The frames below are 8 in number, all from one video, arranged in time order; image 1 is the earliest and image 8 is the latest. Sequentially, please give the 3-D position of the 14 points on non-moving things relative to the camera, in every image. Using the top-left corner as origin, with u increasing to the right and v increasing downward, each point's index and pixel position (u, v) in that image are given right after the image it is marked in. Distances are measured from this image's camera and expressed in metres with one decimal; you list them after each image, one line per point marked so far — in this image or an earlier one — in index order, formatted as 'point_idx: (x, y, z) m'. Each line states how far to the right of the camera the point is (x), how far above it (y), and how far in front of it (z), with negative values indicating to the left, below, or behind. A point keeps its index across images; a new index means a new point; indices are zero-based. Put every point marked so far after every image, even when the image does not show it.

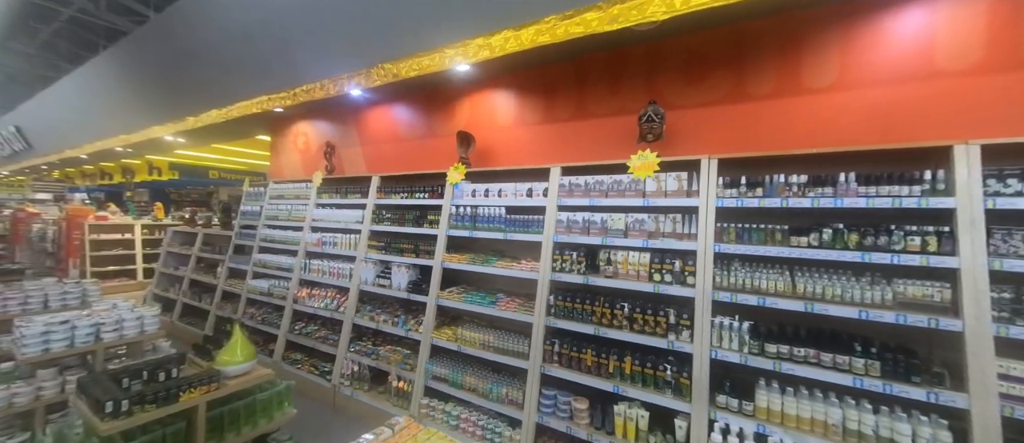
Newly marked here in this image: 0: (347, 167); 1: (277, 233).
0: (-1.9, +0.6, +4.1) m
1: (-2.8, -0.2, +4.2) m
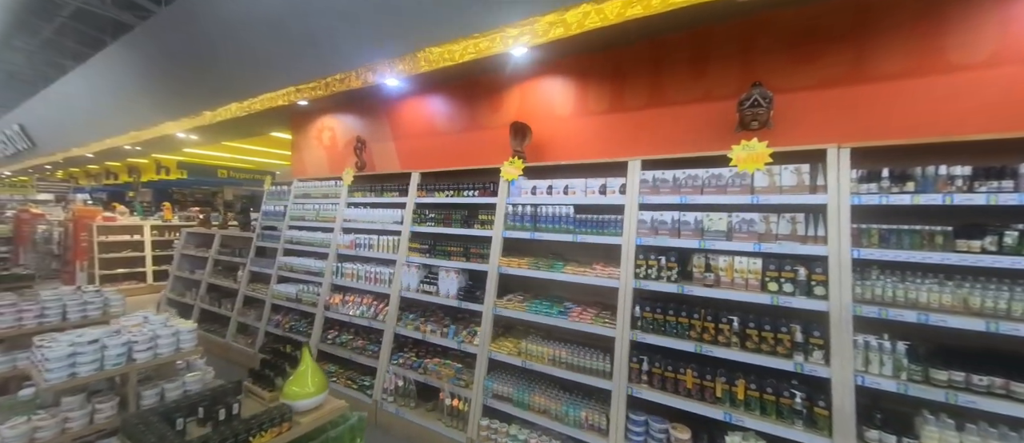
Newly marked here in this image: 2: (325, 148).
0: (-1.5, +0.6, +3.9) m
1: (-2.3, -0.2, +3.9) m
2: (-2.3, +0.9, +4.4) m
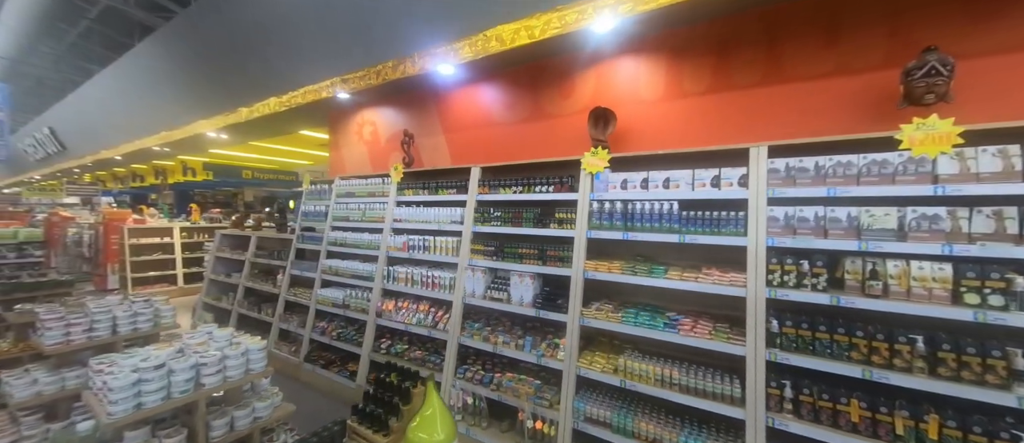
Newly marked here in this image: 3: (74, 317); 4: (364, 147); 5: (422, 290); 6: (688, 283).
0: (-0.9, +0.6, +3.6) m
1: (-1.7, -0.2, +3.7) m
2: (-1.7, +0.9, +4.2) m
3: (-2.5, -0.5, +2.0) m
4: (-1.8, +0.9, +4.2) m
5: (-0.8, -0.6, +3.0) m
6: (+1.0, -0.3, +2.0) m
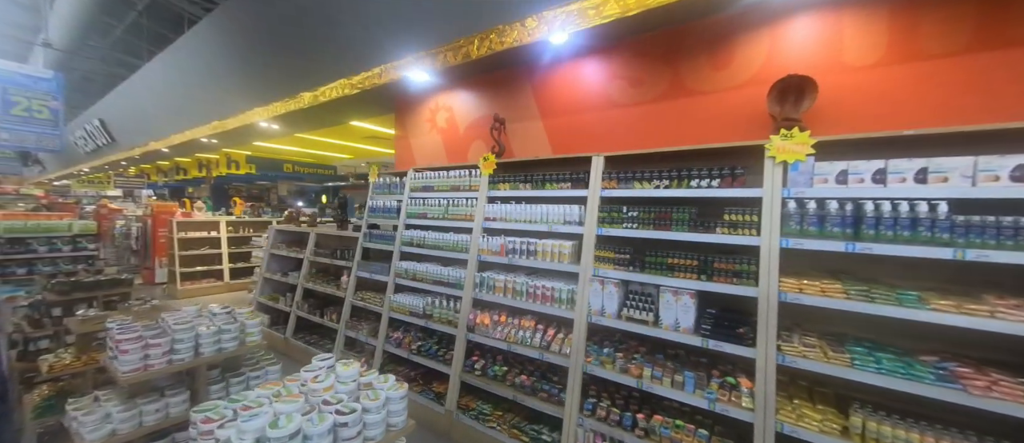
0: (+0.1, +0.6, +3.1) m
1: (-0.8, -0.1, +3.3) m
2: (-0.8, +0.9, +3.7) m
3: (-1.6, -0.5, +1.6) m
4: (-0.8, +0.9, +3.7) m
5: (+0.1, -0.6, +2.5) m
6: (+1.8, -0.4, +1.4) m
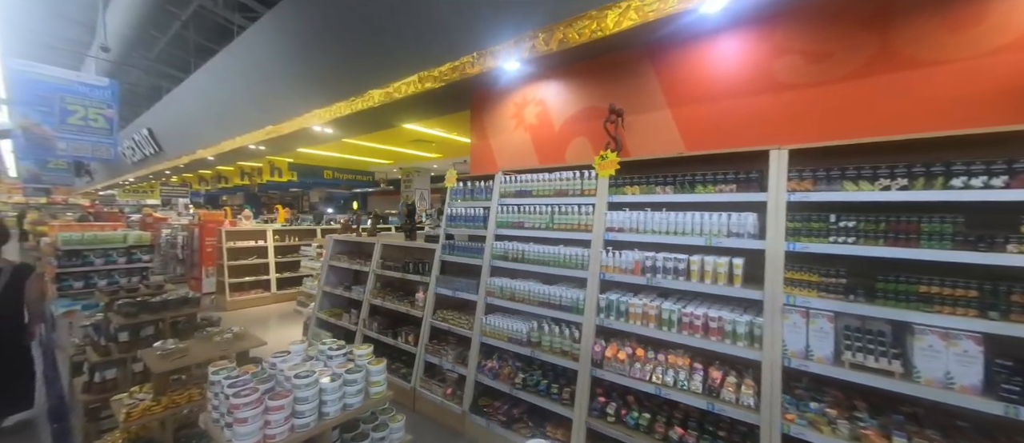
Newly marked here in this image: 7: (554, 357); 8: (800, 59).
0: (+0.9, +0.6, +2.6) m
1: (+0.1, -0.2, +2.8) m
2: (+0.1, +0.8, +3.3) m
3: (-0.8, -0.6, +1.2) m
4: (+0.1, +0.8, +3.3) m
5: (+1.0, -0.7, +2.0) m
6: (+2.6, -0.4, +0.8) m
7: (+0.3, -0.9, +2.5) m
8: (+1.7, +0.9, +2.0) m
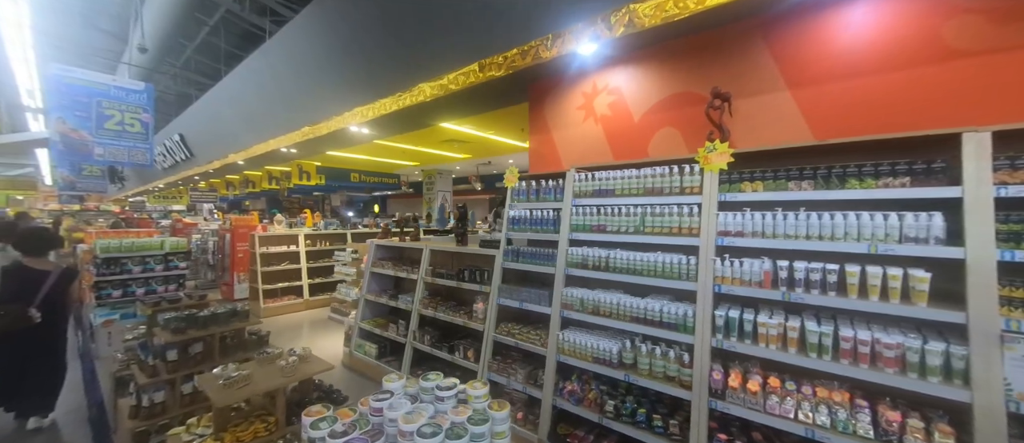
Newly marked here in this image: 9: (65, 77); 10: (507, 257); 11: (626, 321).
0: (+1.5, +0.6, +2.2) m
1: (+0.7, -0.2, +2.5) m
2: (+0.7, +0.8, +2.9) m
3: (-0.3, -0.6, +0.9) m
4: (+0.7, +0.8, +3.0) m
5: (+1.5, -0.7, +1.7) m
6: (+3.1, -0.4, +0.4) m
7: (+0.9, -1.0, +2.1) m
8: (+2.3, +0.9, +1.7) m
9: (-6.5, +2.1, +5.1) m
10: (0.0, -0.3, +3.0) m
11: (+0.8, -0.6, +2.3) m
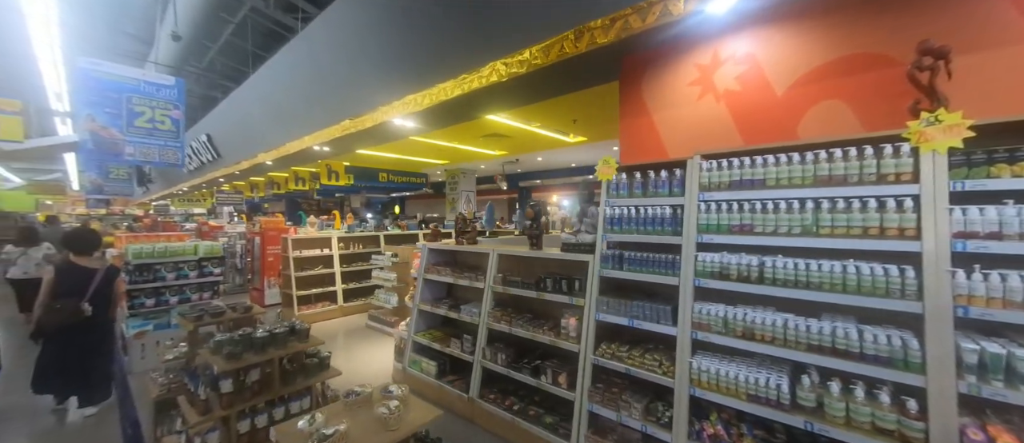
0: (+2.2, +0.6, +1.7) m
1: (+1.4, -0.2, +1.9) m
2: (+1.5, +0.8, +2.4) m
3: (+0.4, -0.6, +0.4) m
4: (+1.4, +0.8, +2.4) m
5: (+2.2, -0.7, +1.1) m
6: (+3.8, -0.4, -0.2) m
7: (+1.6, -1.0, +1.6) m
8: (+2.9, +1.0, +1.1) m
9: (-5.7, +2.0, +4.8) m
10: (+0.7, -0.3, +2.5) m
11: (+1.5, -0.6, +1.8) m
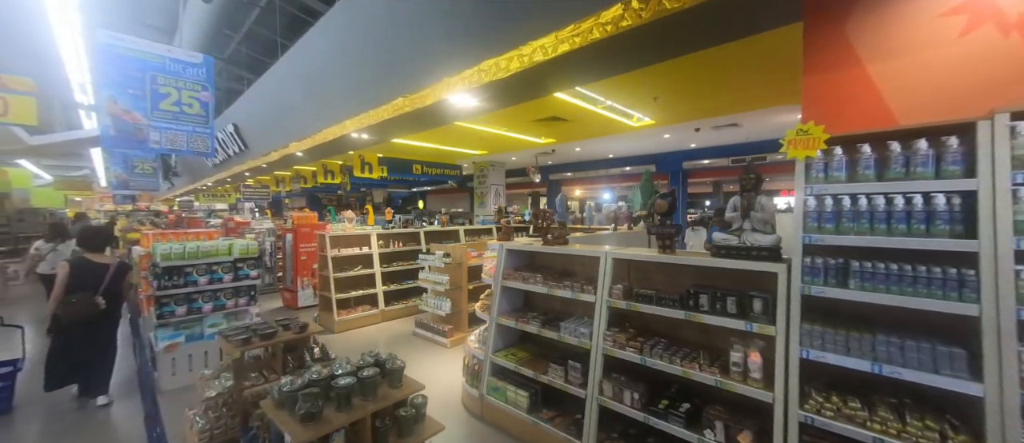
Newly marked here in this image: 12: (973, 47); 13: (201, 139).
0: (+3.0, +0.6, +0.9) m
1: (+2.3, -0.2, +1.1) m
2: (+2.3, +0.8, +1.6) m
3: (+1.2, -0.6, -0.4) m
4: (+2.3, +0.8, +1.6) m
5: (+3.0, -0.7, +0.3) m
6: (+4.5, -0.4, -1.1) m
7: (+2.4, -0.9, +0.8) m
8: (+3.8, +1.0, +0.2) m
9: (-4.7, +2.1, +4.2) m
10: (+1.6, -0.3, +1.8) m
11: (+2.3, -0.6, +1.0) m
12: (+2.2, +0.8, +1.7) m
13: (-4.4, +1.2, +5.0) m
